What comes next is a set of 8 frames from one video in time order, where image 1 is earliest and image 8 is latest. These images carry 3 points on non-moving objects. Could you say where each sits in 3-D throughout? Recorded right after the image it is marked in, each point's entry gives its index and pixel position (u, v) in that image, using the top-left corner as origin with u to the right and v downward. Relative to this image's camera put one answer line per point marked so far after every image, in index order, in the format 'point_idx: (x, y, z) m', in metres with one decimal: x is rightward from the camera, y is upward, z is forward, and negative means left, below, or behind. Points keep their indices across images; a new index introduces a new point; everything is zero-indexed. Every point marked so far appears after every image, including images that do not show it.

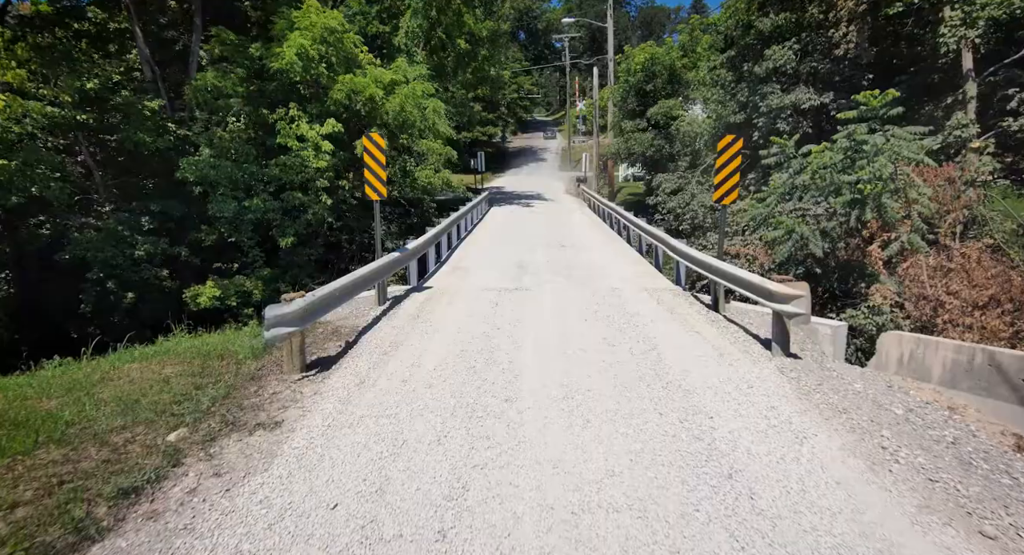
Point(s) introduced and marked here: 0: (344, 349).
0: (-1.8, -0.8, +6.1) m
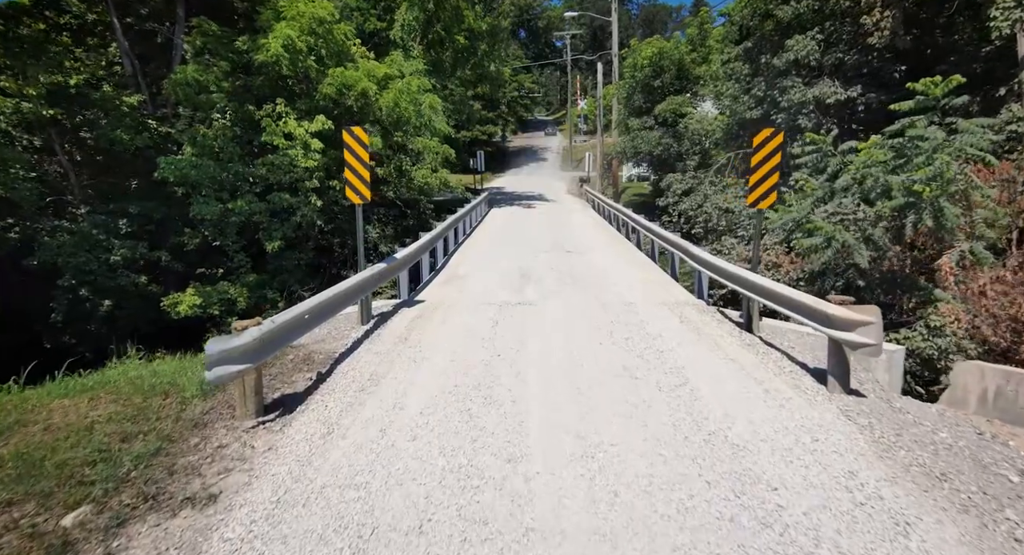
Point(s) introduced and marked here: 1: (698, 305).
0: (-1.8, -1.0, +5.1) m
1: (+2.5, -0.4, +7.7) m
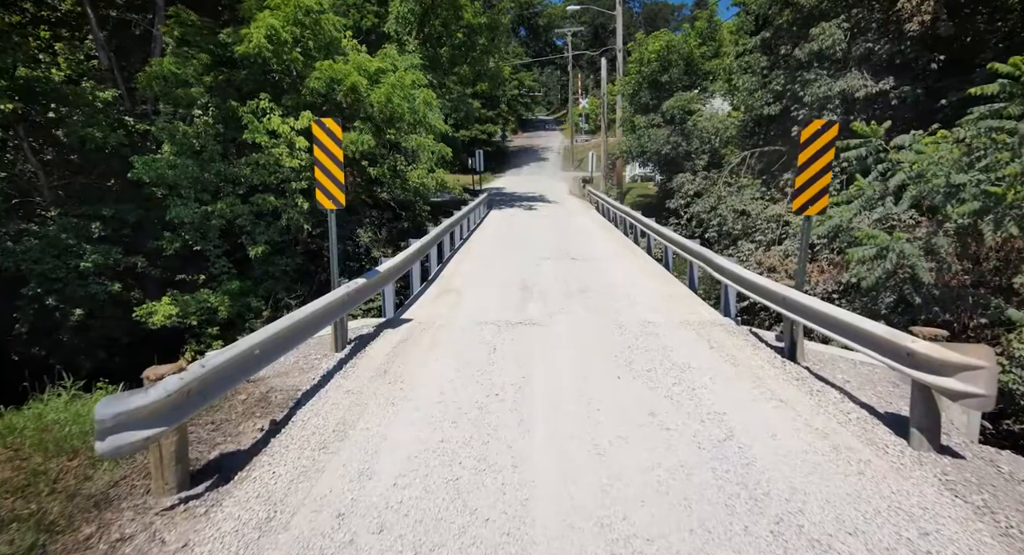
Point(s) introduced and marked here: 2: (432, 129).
0: (-1.8, -1.1, +4.0) m
1: (+2.6, -0.6, +6.7) m
2: (-2.8, +5.2, +19.5) m
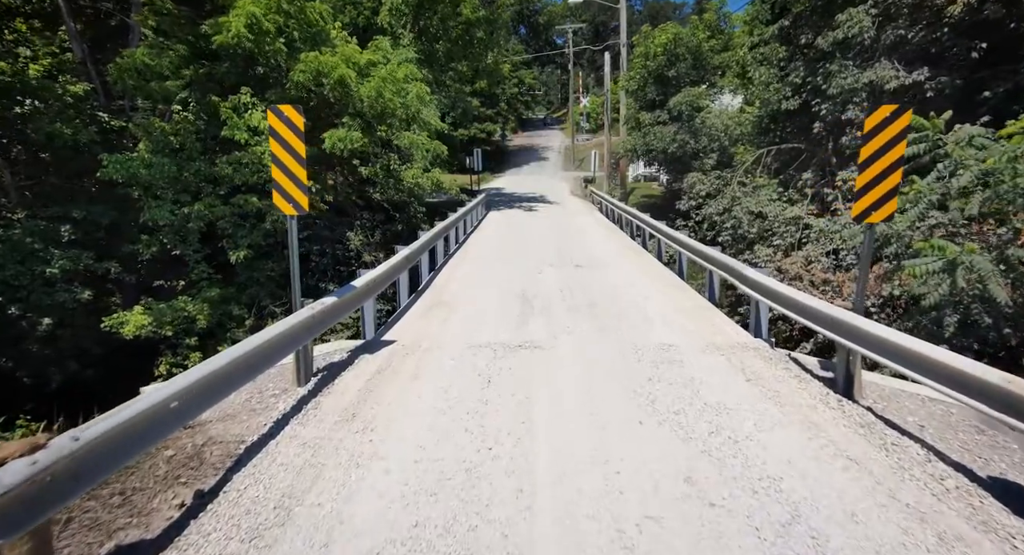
0: (-1.8, -1.3, +3.1) m
1: (+2.5, -0.7, +5.7) m
2: (-2.8, +5.0, +18.6) m
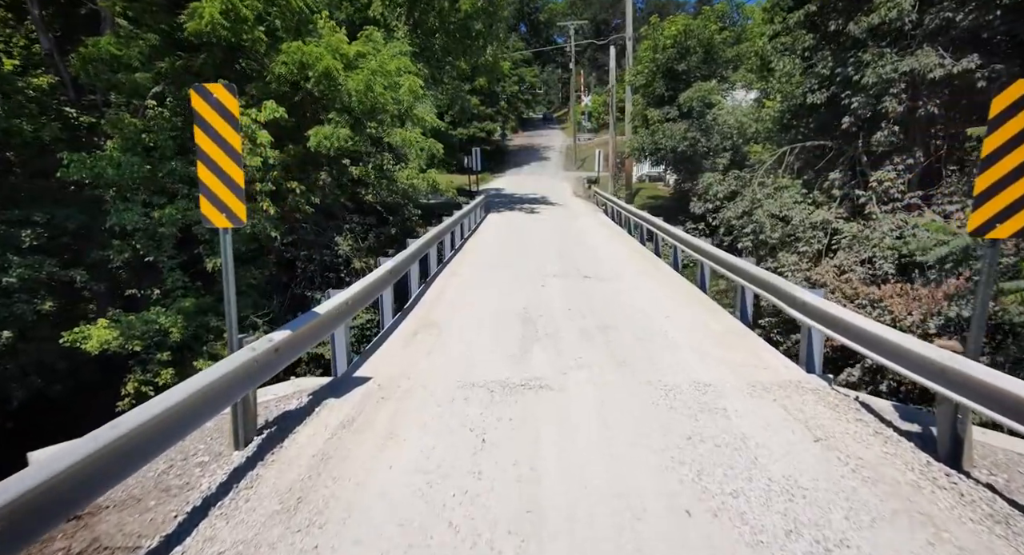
0: (-1.8, -1.5, +2.0) m
1: (+2.5, -0.9, +4.6) m
2: (-2.8, +4.8, +17.5) m
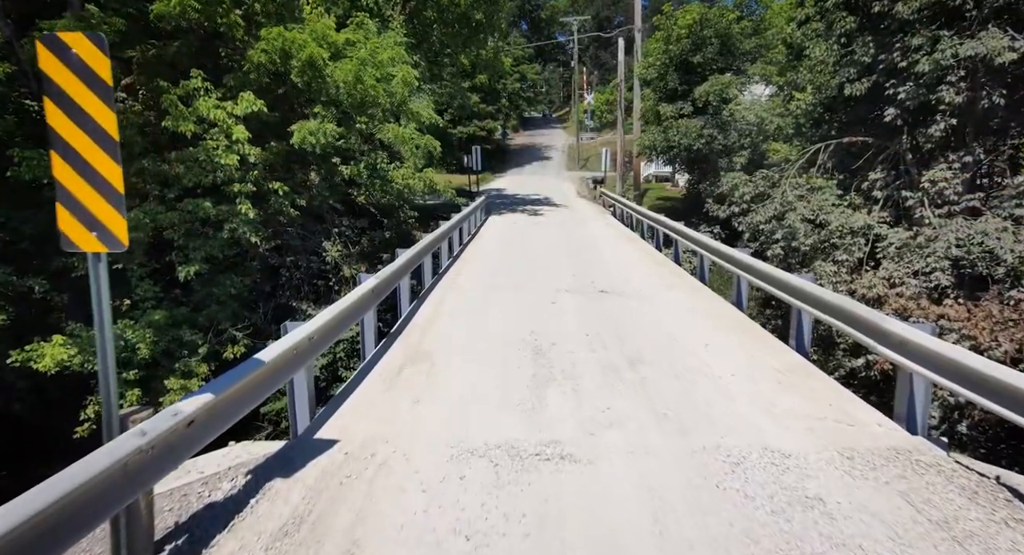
0: (-1.7, -1.7, +0.8) m
1: (+2.6, -1.2, +3.4) m
2: (-2.7, +4.6, +16.3) m
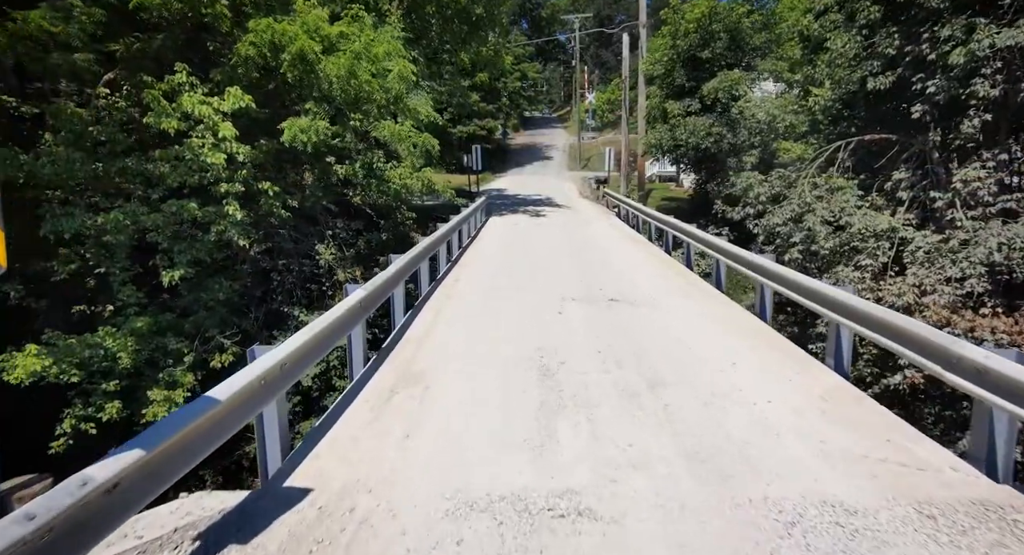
0: (-1.7, -1.8, +0.1) m
1: (+2.7, -1.3, +2.7) m
2: (-2.7, +4.5, +15.6) m
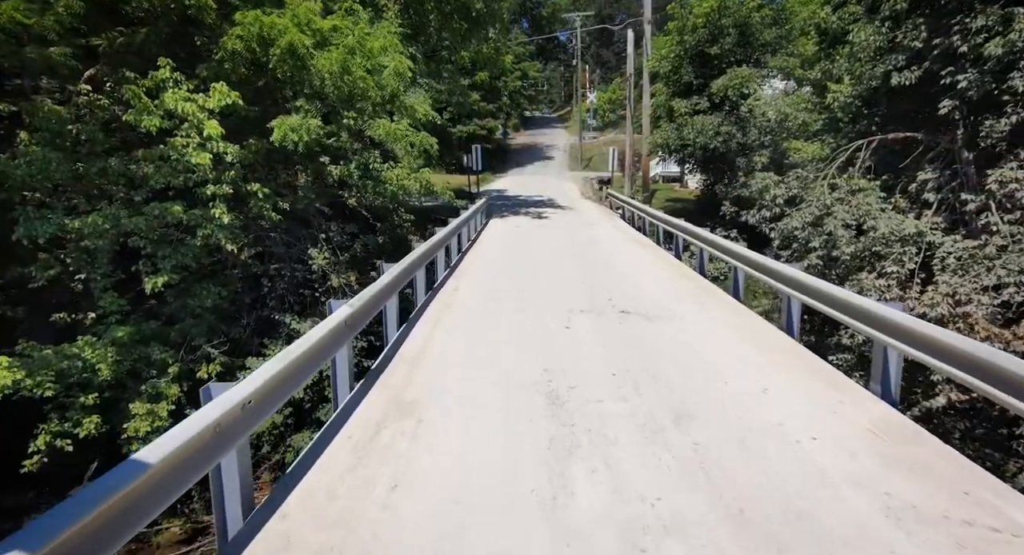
0: (-1.6, -1.9, -0.4) m
1: (+2.7, -1.4, +2.2) m
2: (-2.7, +4.4, +15.1) m
